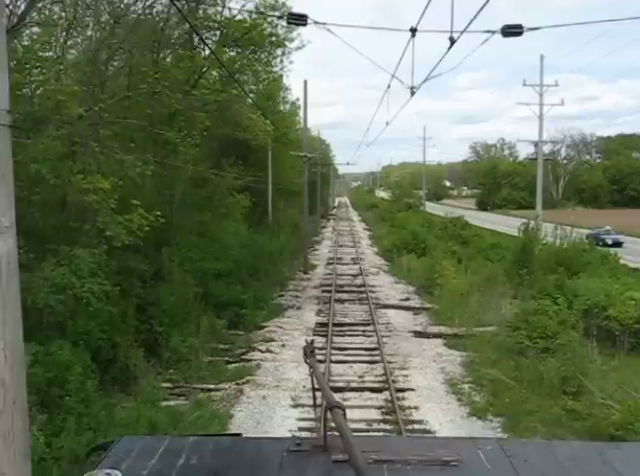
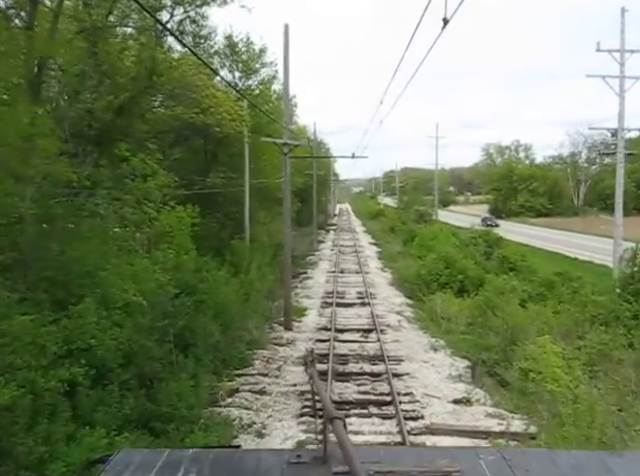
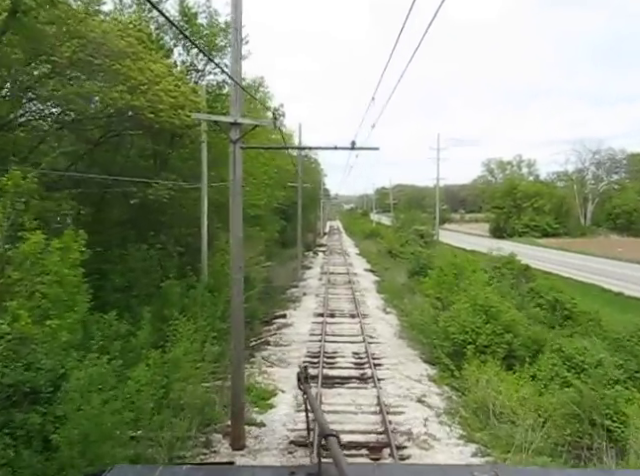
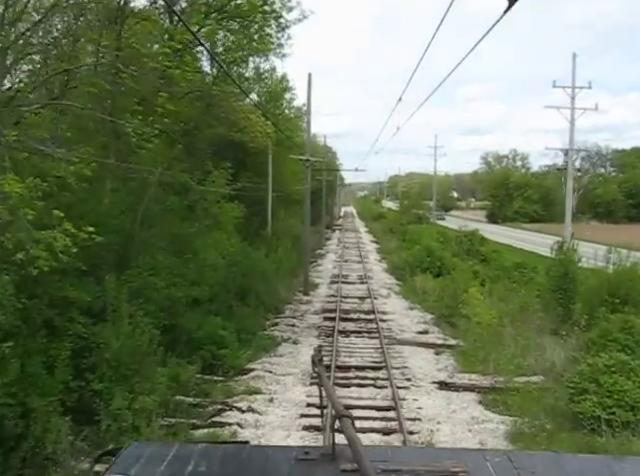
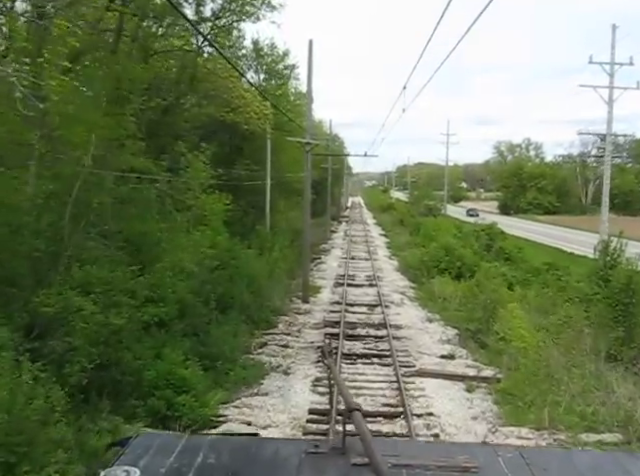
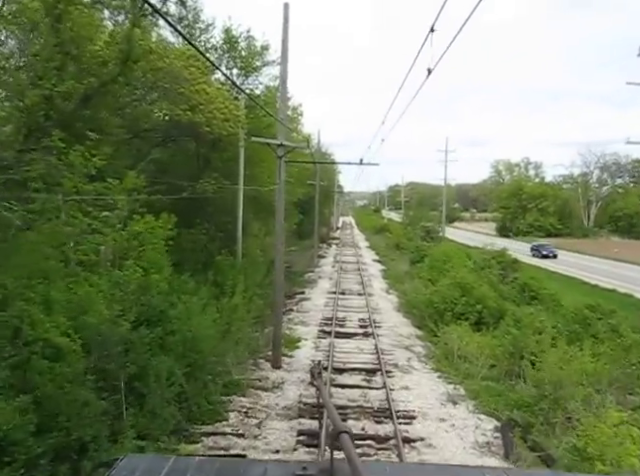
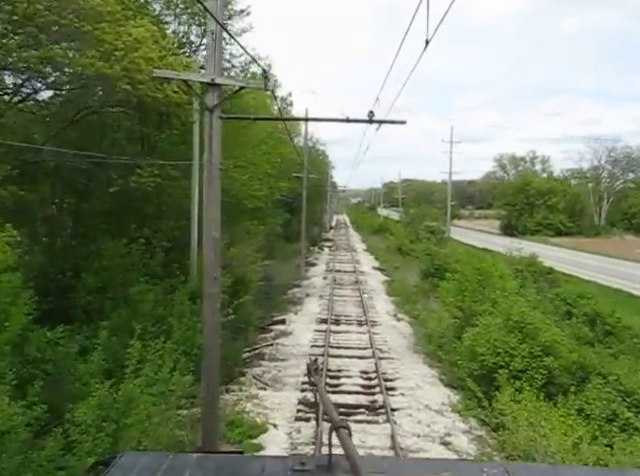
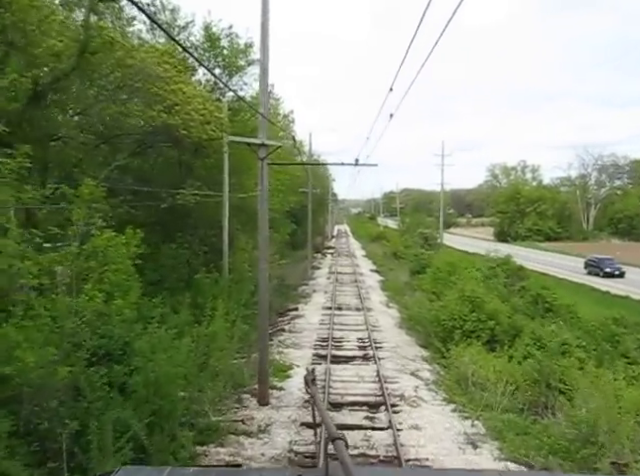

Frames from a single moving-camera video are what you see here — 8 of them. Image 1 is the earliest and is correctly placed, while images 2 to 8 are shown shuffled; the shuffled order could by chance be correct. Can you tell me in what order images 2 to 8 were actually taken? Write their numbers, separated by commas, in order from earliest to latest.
4, 5, 2, 6, 8, 3, 7
